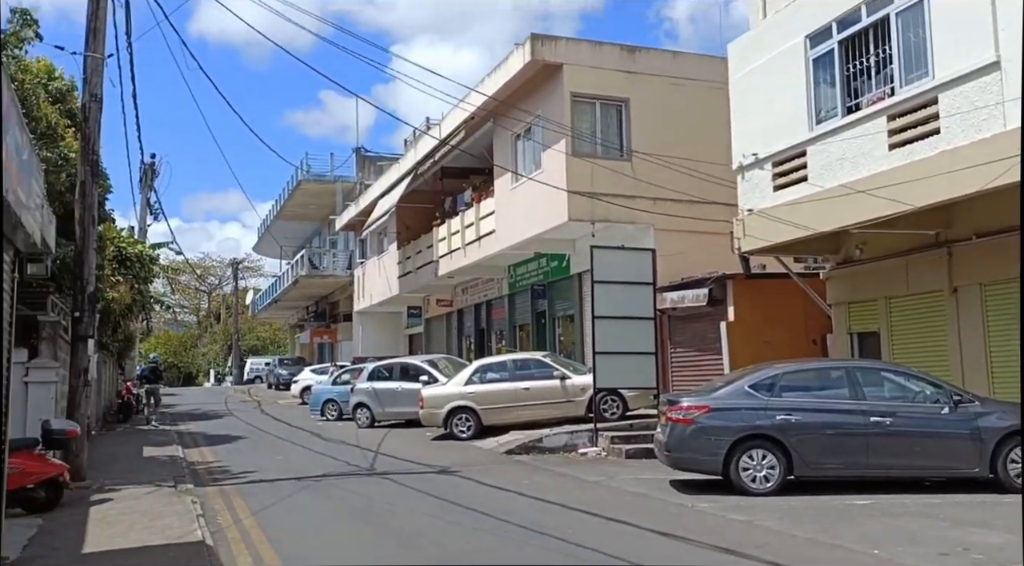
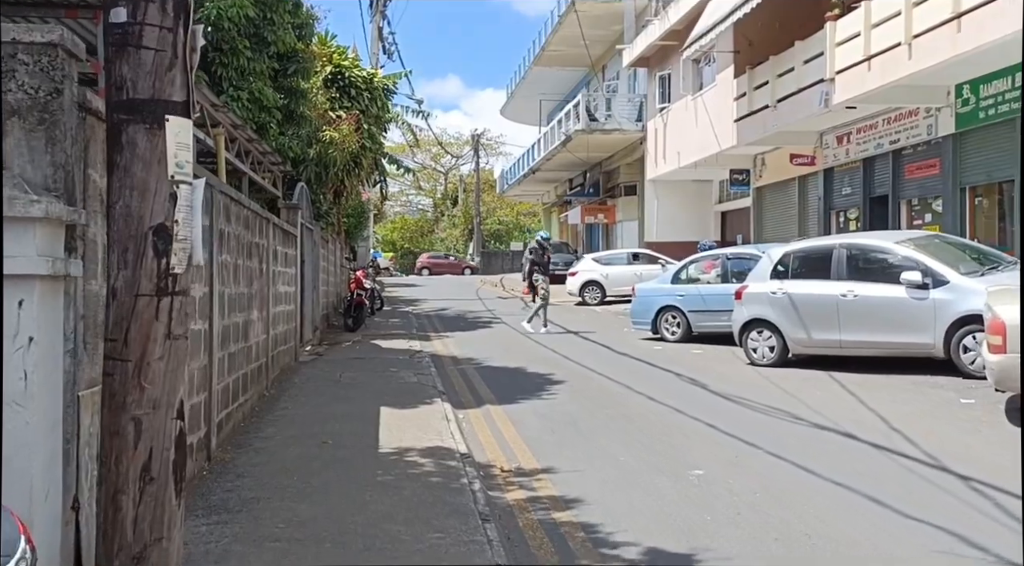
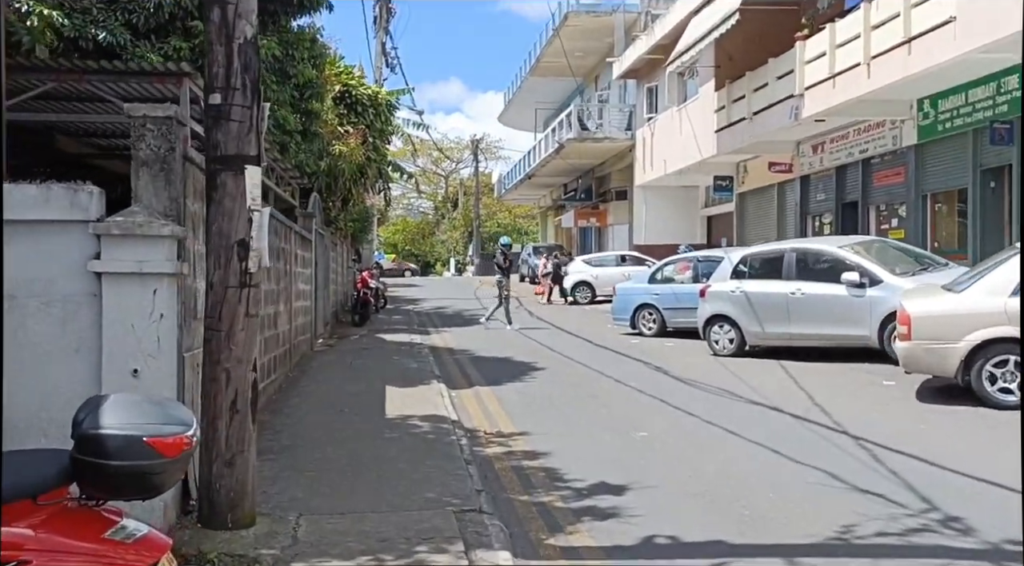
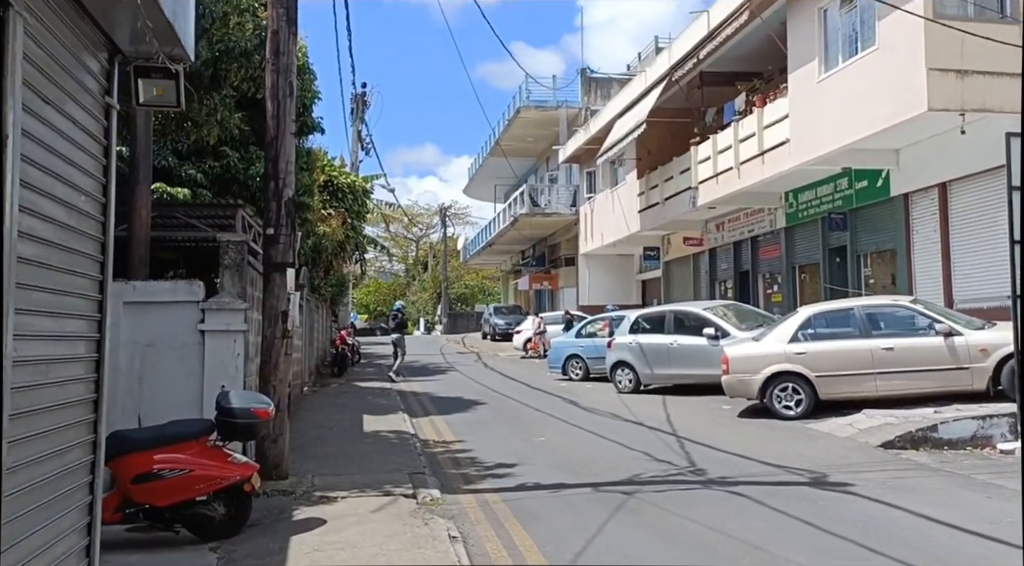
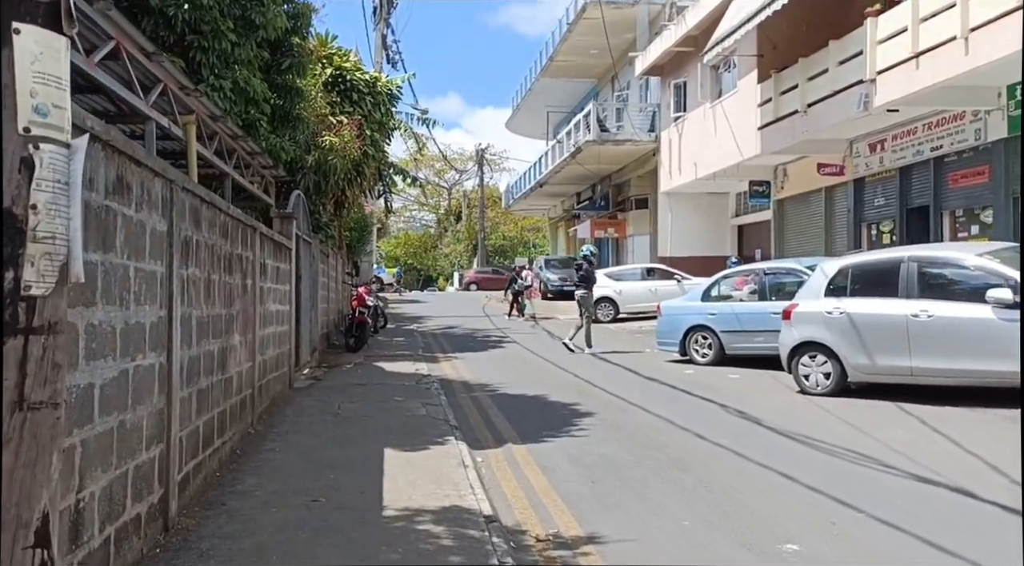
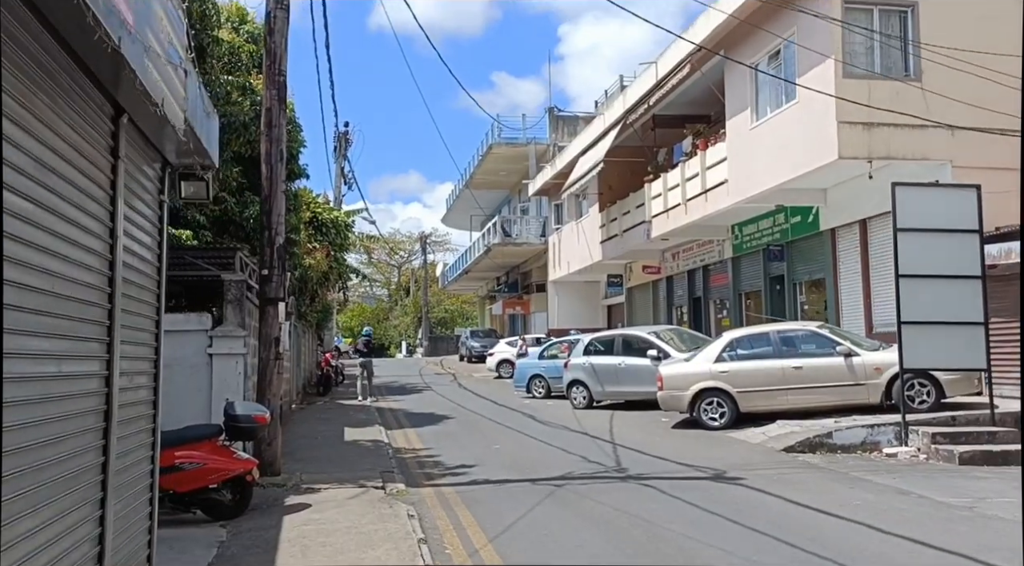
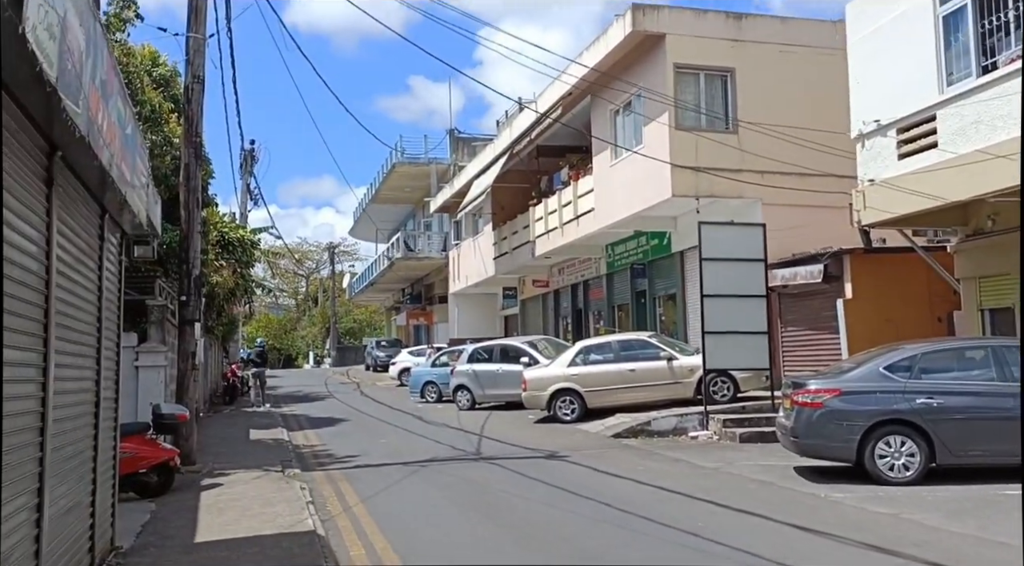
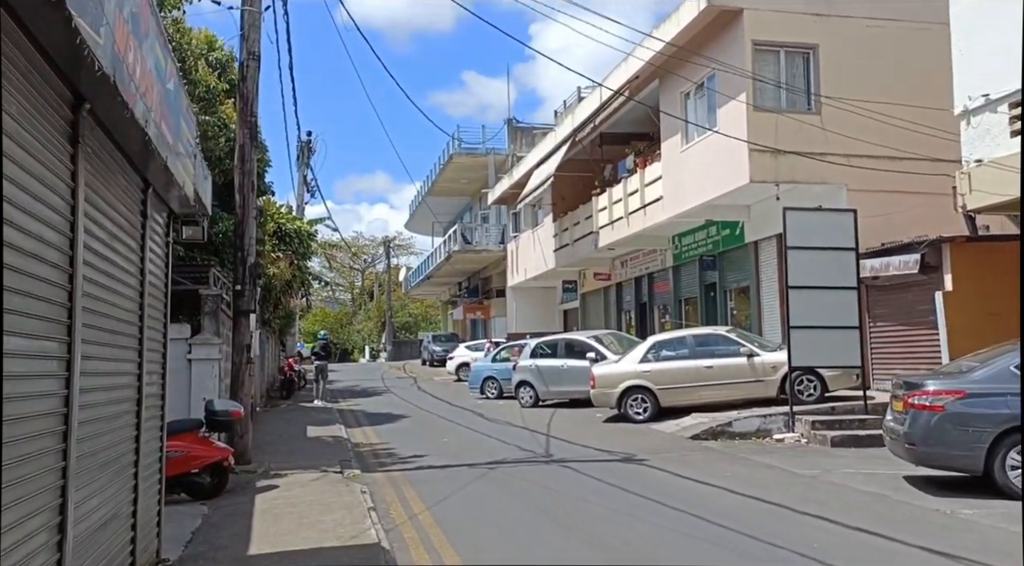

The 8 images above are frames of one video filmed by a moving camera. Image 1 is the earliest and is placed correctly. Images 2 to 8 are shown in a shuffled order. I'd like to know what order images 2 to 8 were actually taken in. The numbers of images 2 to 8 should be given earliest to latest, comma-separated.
7, 8, 6, 4, 3, 2, 5
